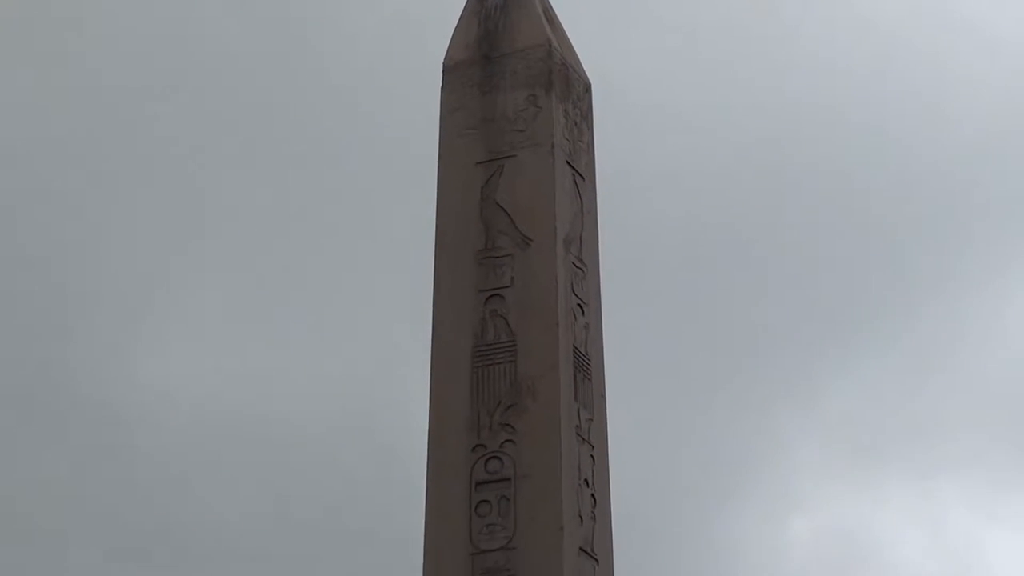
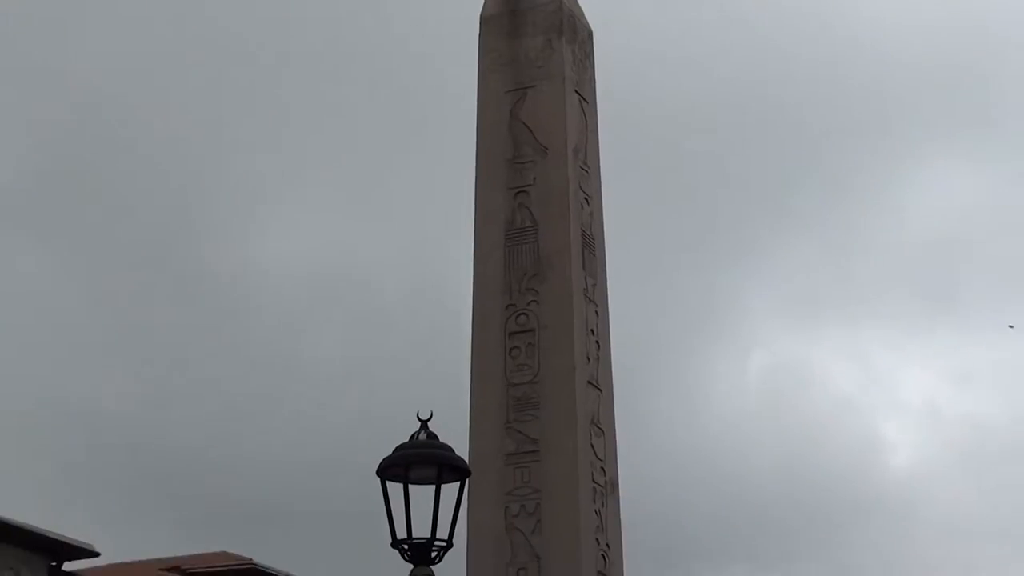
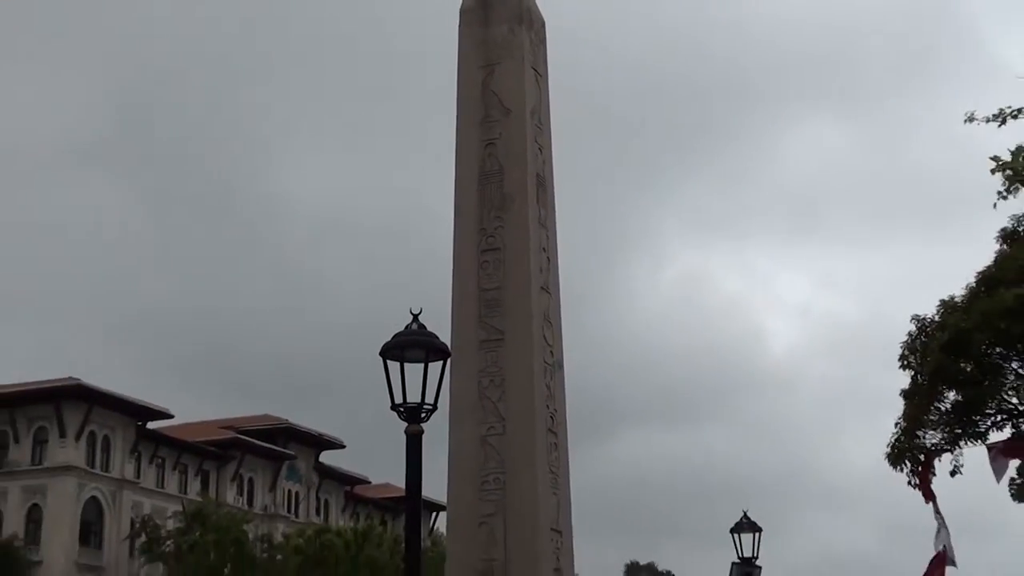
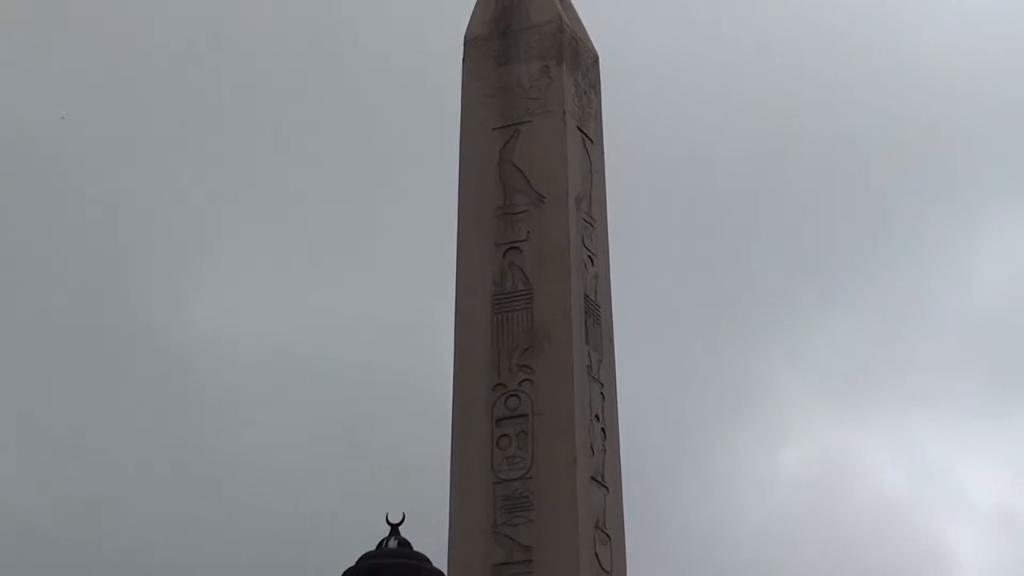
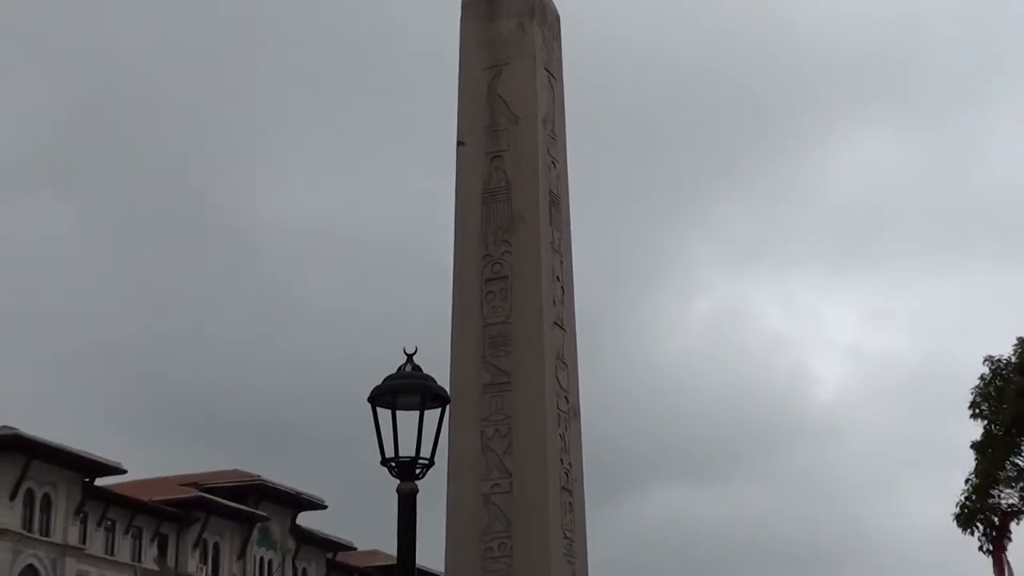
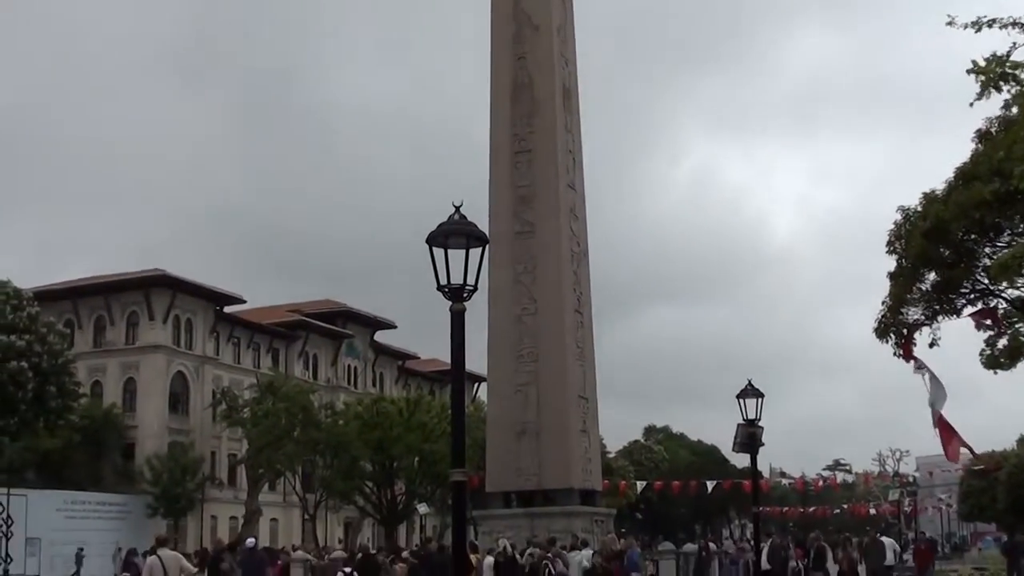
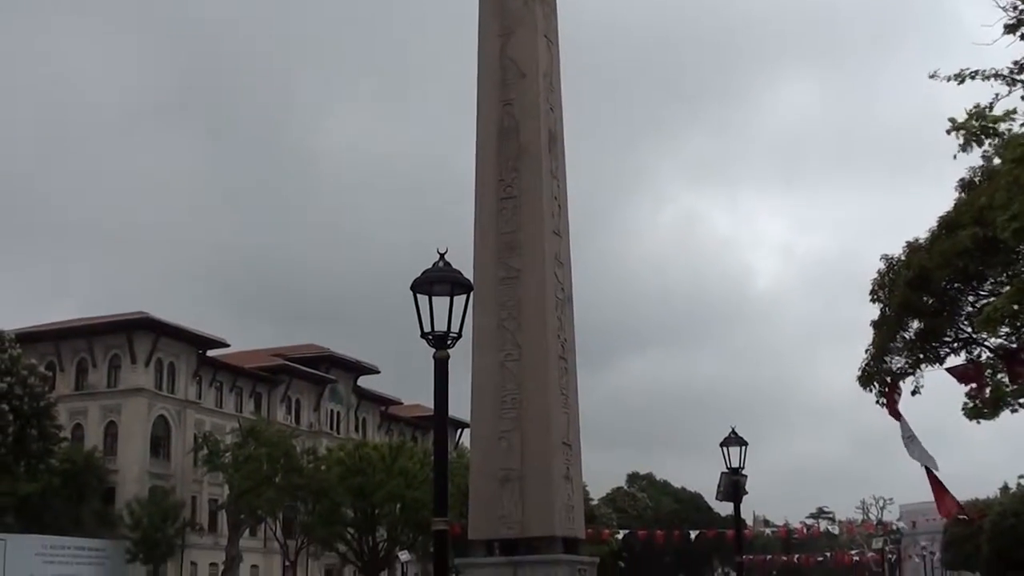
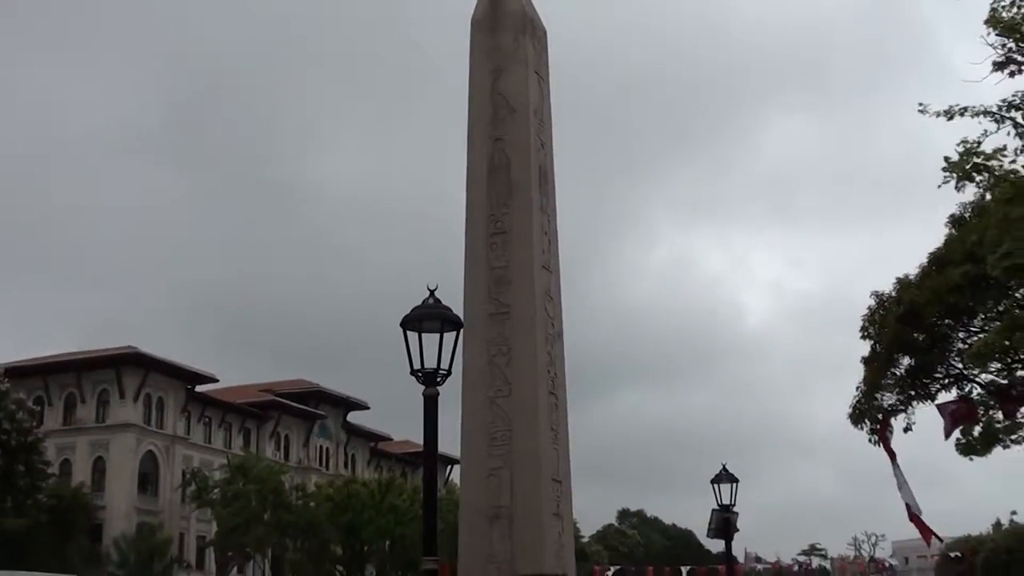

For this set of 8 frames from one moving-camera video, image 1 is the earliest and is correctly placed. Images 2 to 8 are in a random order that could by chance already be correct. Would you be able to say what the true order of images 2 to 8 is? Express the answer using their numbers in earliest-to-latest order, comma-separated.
4, 2, 5, 3, 8, 7, 6
